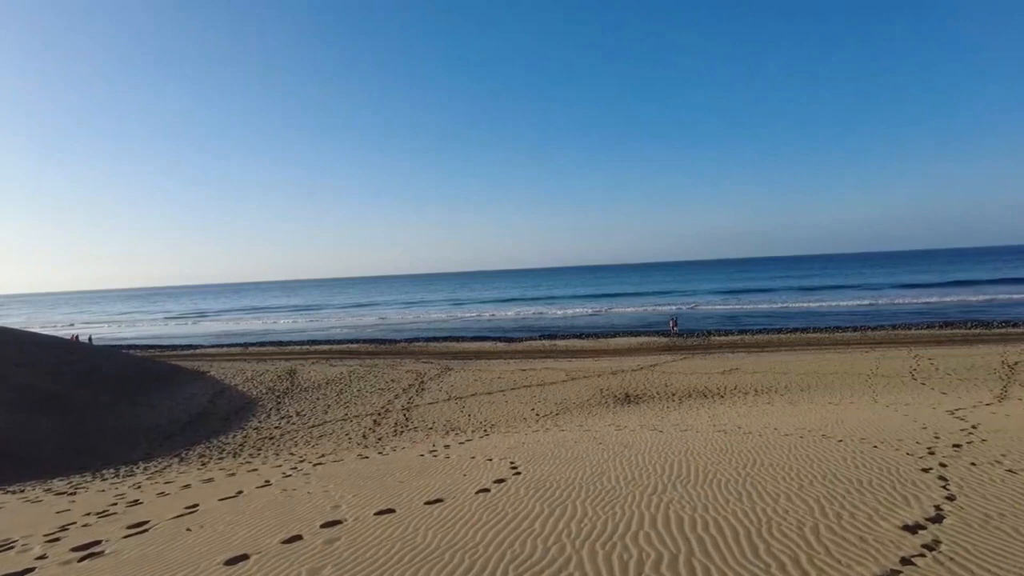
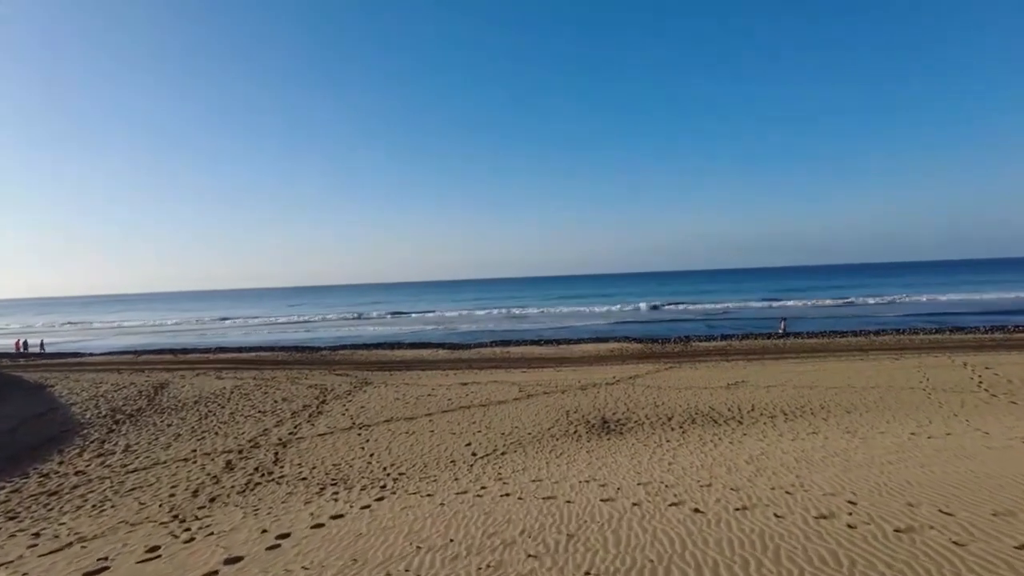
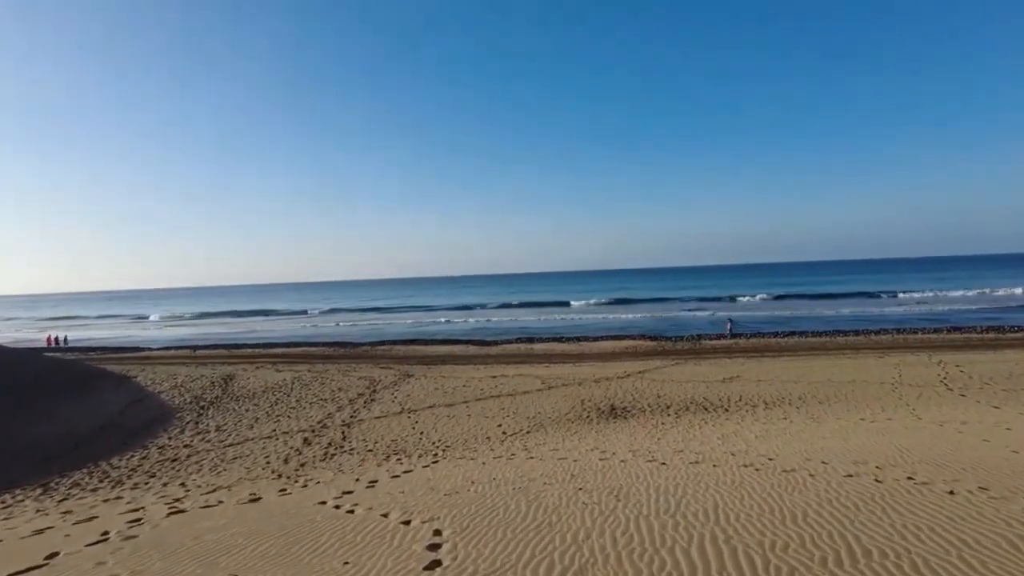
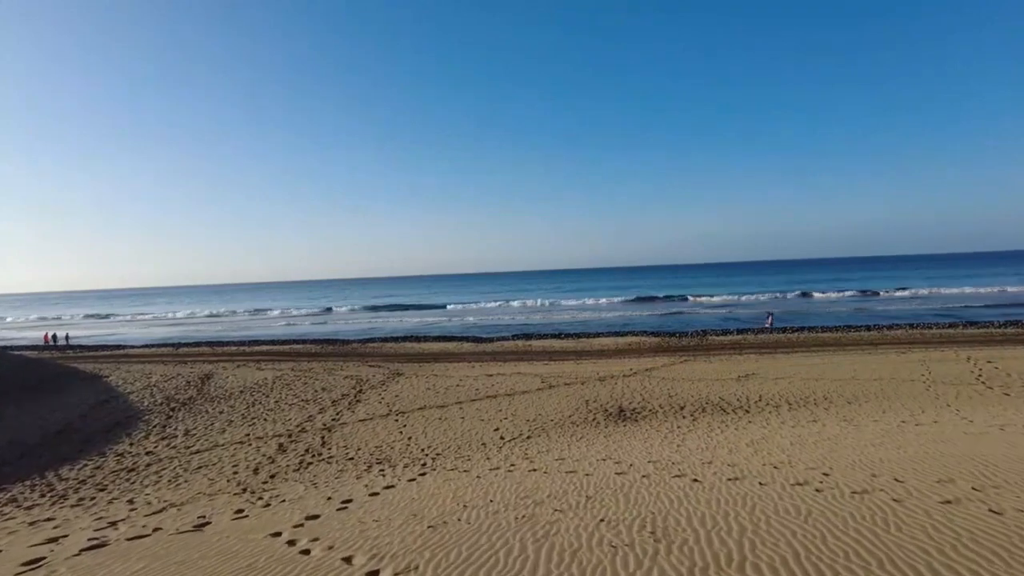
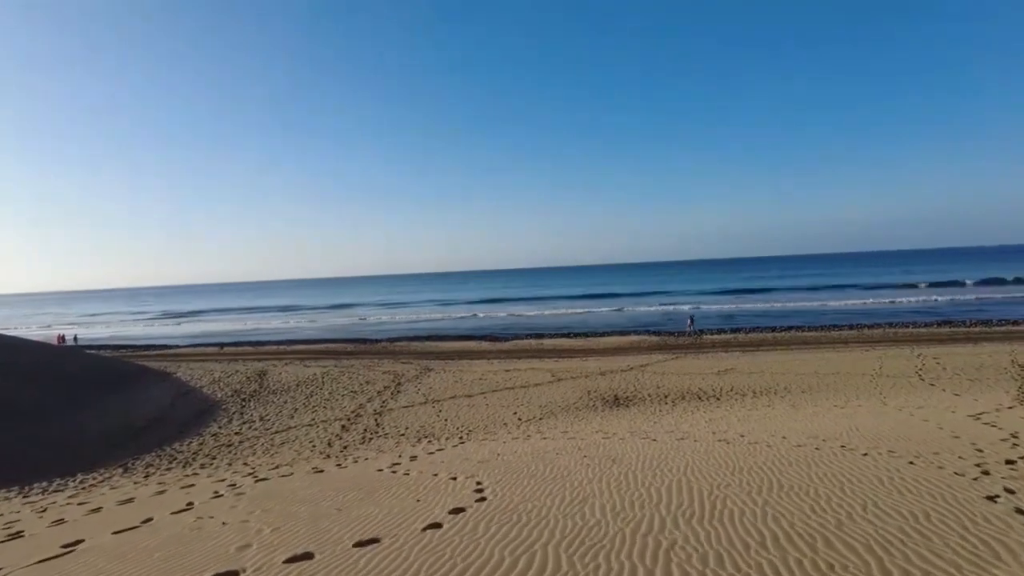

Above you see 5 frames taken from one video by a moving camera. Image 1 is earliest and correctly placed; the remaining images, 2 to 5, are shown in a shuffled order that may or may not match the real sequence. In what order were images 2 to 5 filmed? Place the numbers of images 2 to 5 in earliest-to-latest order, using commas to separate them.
5, 3, 4, 2
